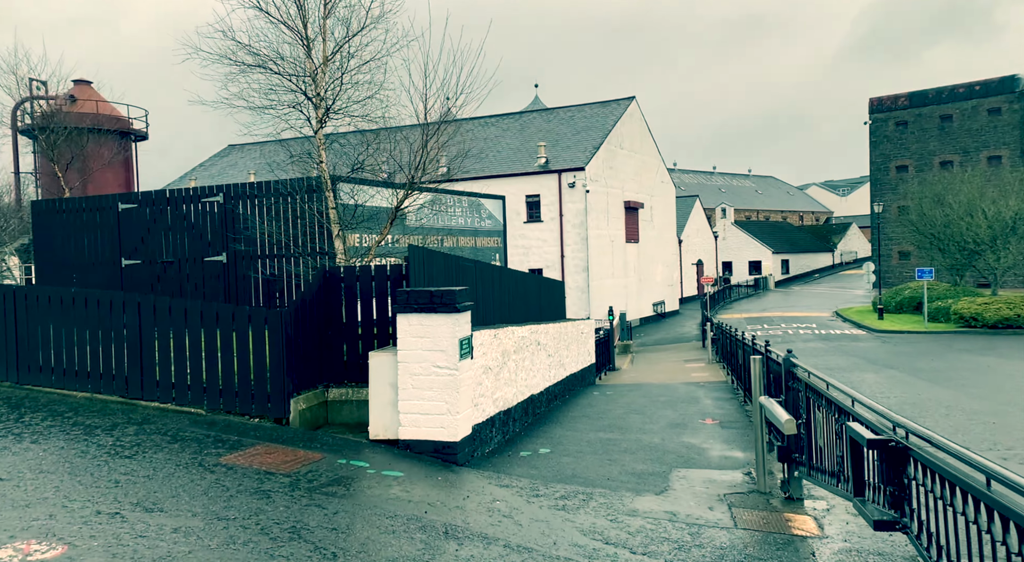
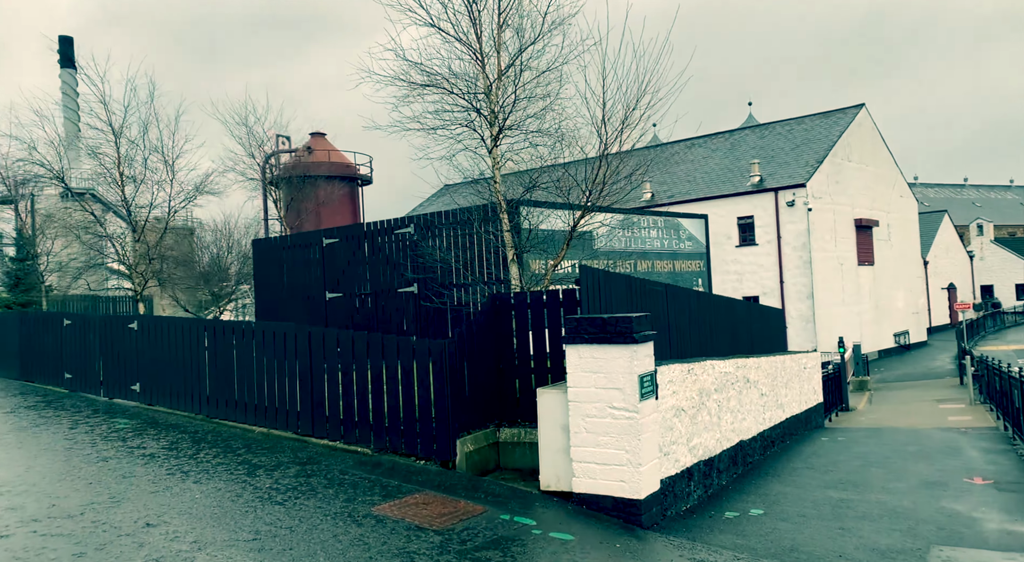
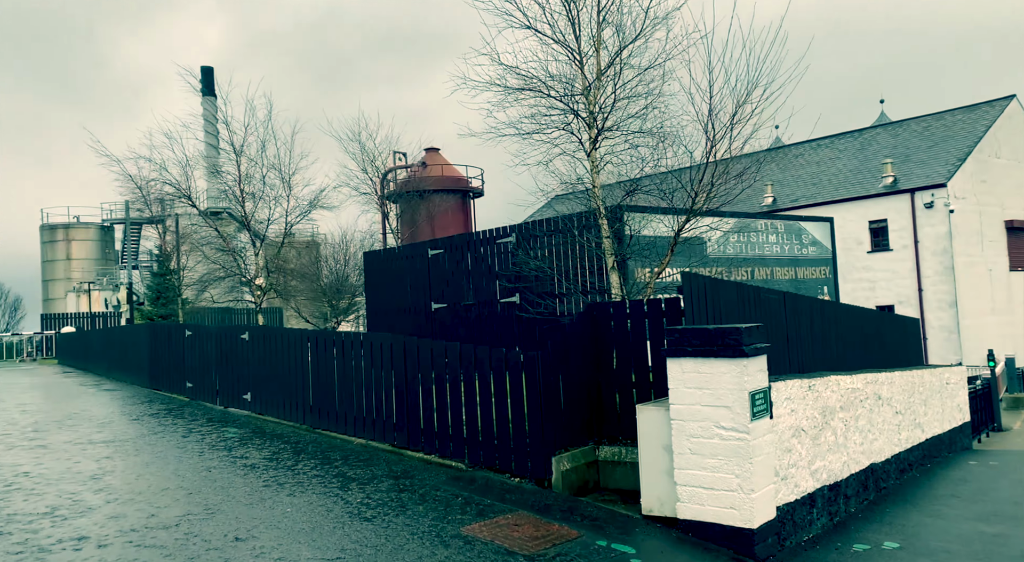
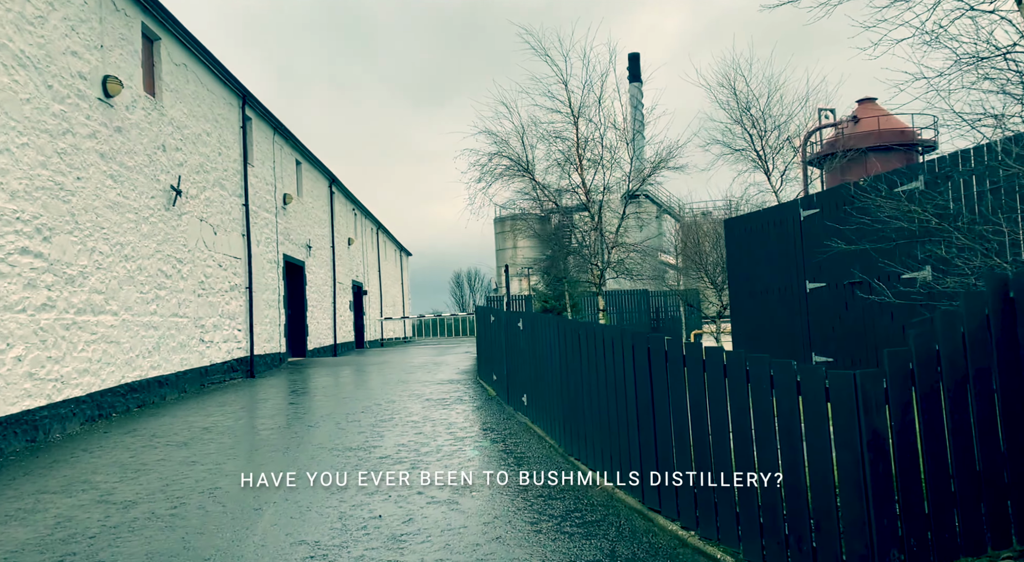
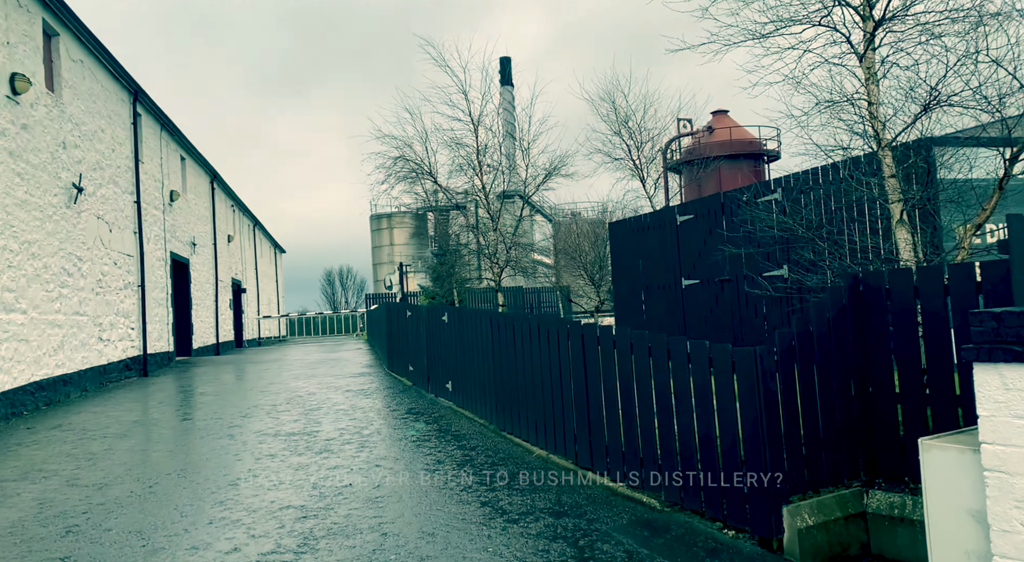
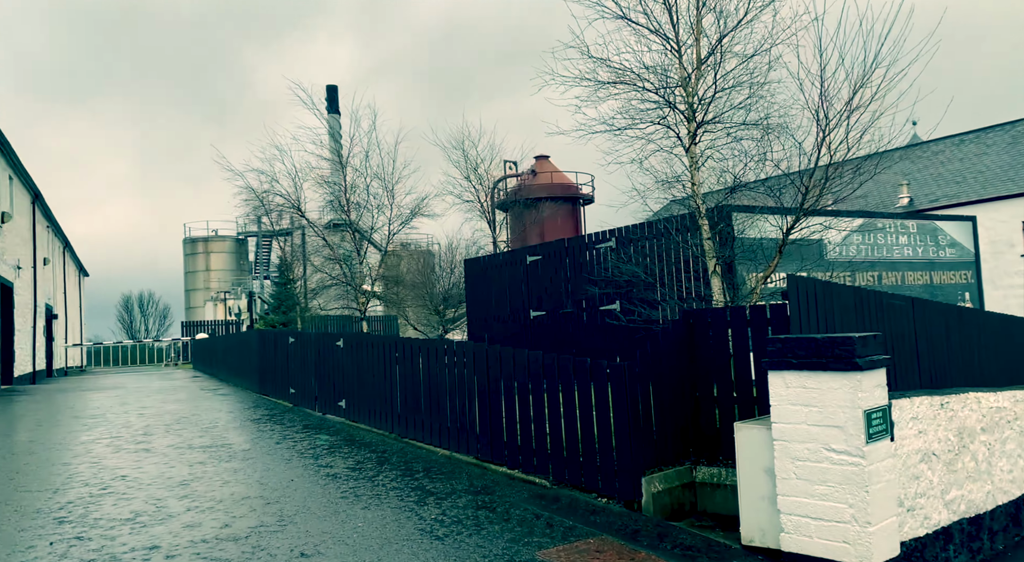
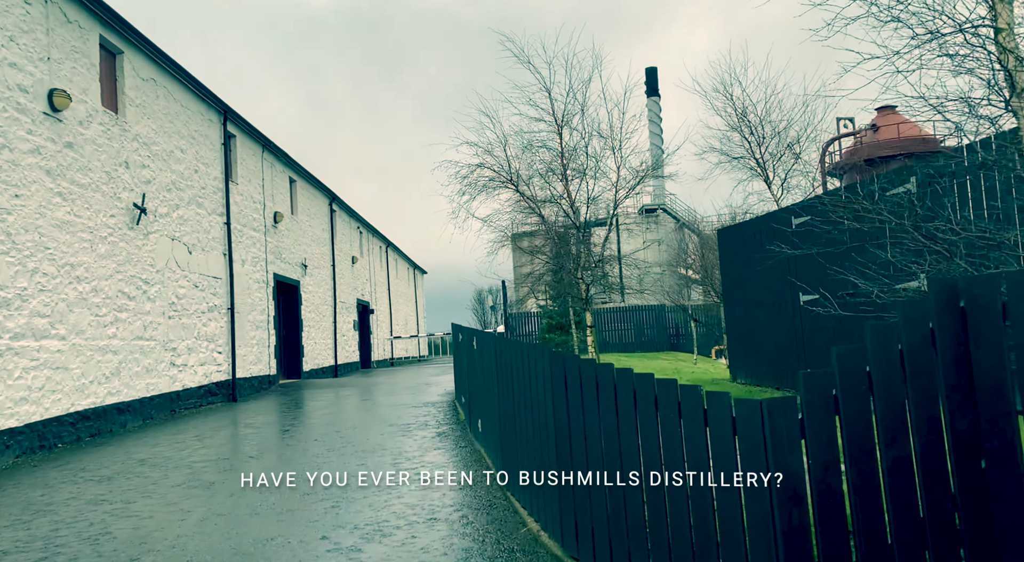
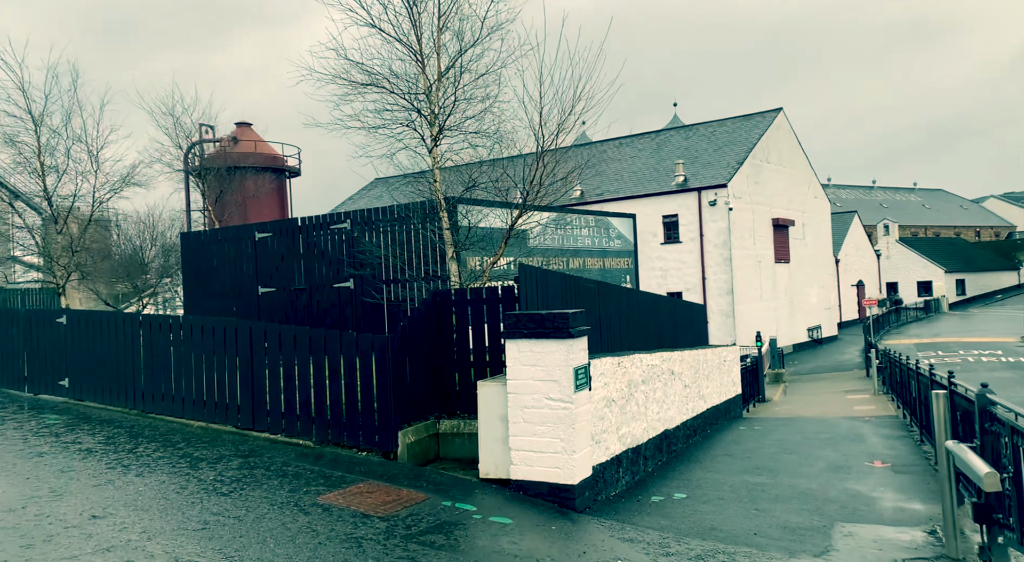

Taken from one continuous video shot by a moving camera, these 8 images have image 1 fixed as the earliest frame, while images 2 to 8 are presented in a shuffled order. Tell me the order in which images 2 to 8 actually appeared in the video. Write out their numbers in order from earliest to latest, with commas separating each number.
8, 2, 3, 6, 5, 4, 7
